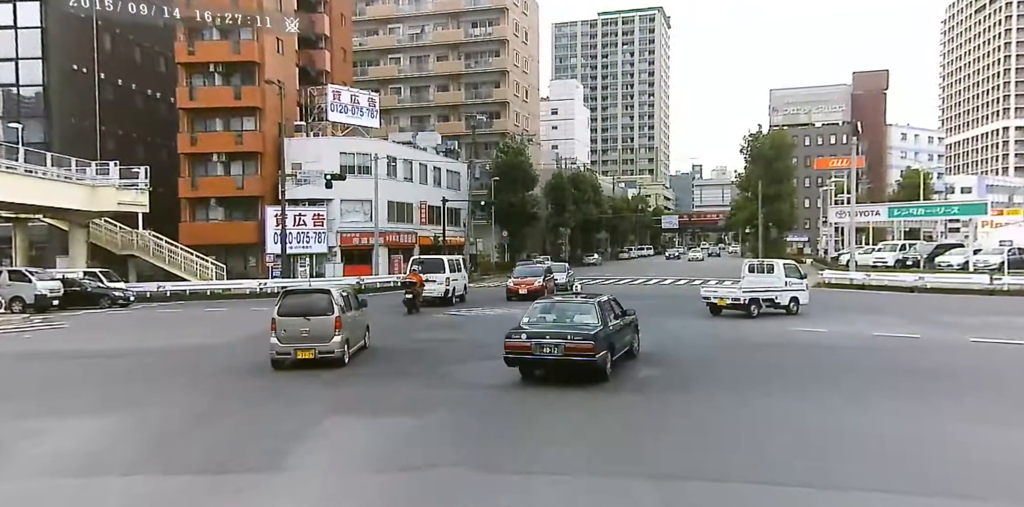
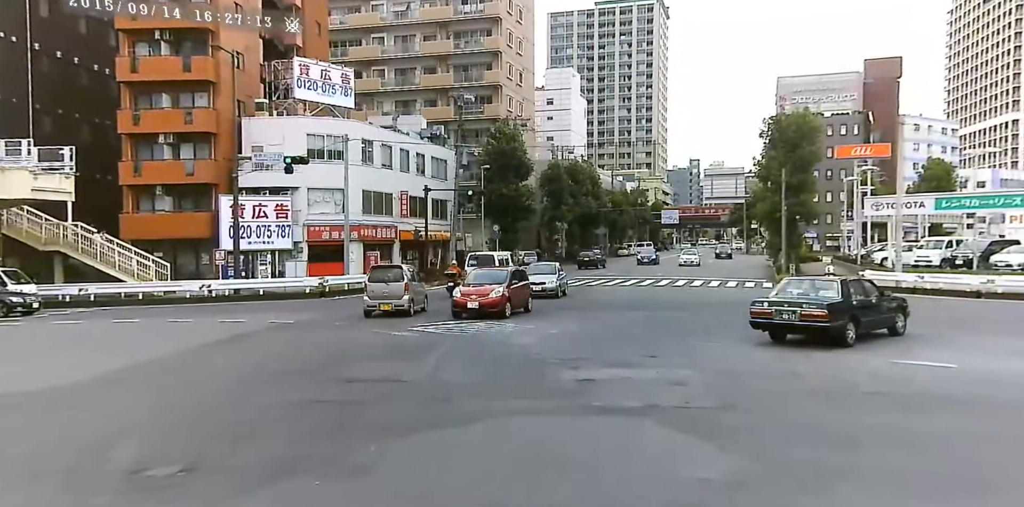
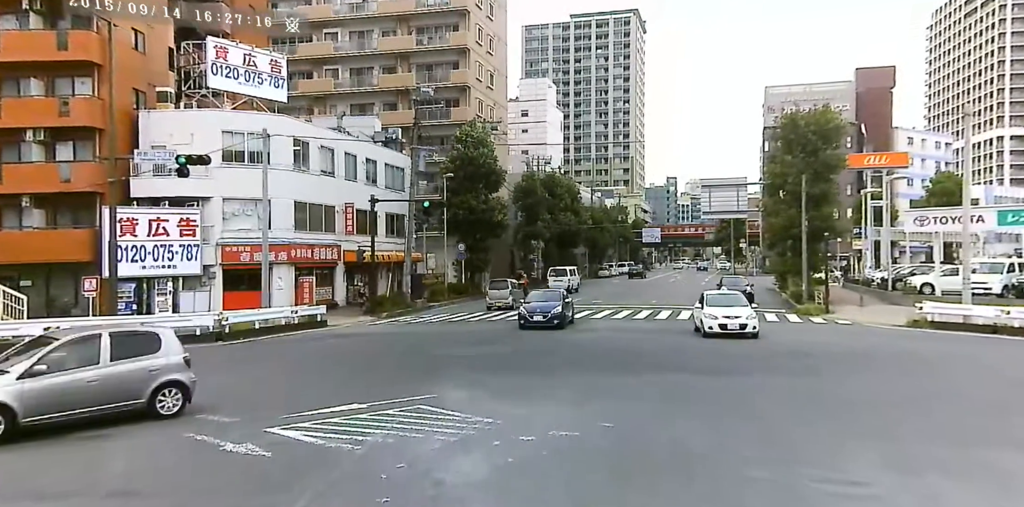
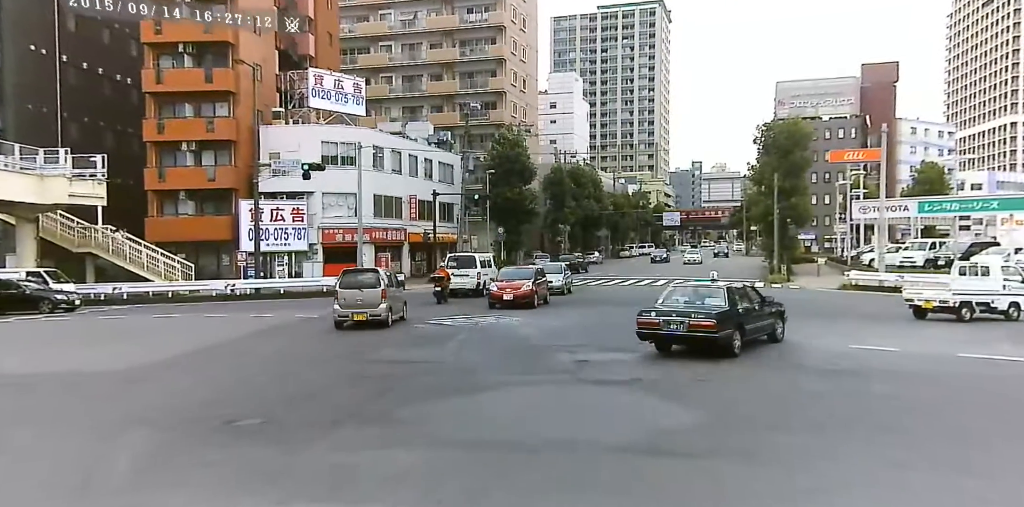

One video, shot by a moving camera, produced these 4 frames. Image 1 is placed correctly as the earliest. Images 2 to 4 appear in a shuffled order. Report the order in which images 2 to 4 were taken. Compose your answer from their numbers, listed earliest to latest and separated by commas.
4, 2, 3
